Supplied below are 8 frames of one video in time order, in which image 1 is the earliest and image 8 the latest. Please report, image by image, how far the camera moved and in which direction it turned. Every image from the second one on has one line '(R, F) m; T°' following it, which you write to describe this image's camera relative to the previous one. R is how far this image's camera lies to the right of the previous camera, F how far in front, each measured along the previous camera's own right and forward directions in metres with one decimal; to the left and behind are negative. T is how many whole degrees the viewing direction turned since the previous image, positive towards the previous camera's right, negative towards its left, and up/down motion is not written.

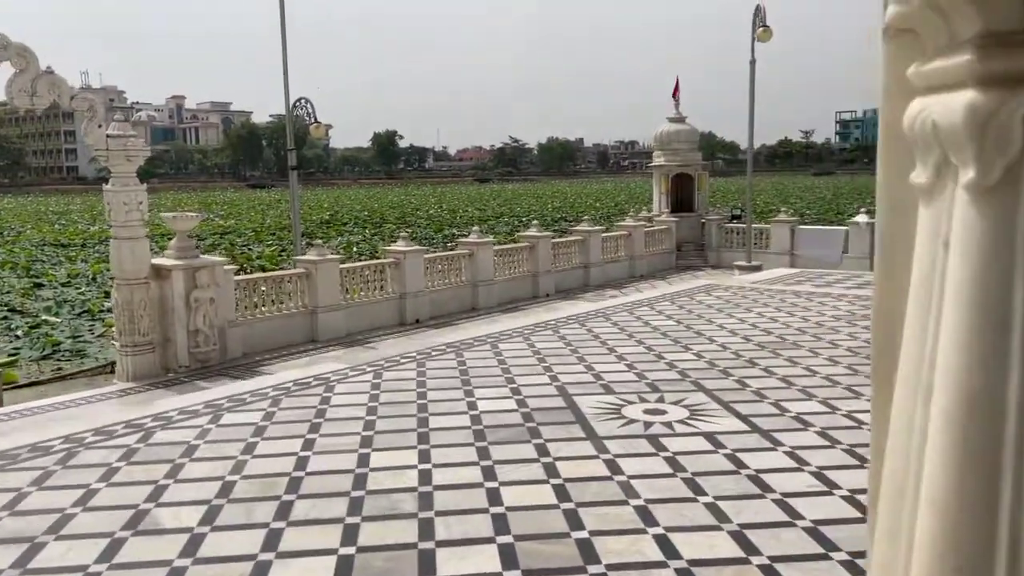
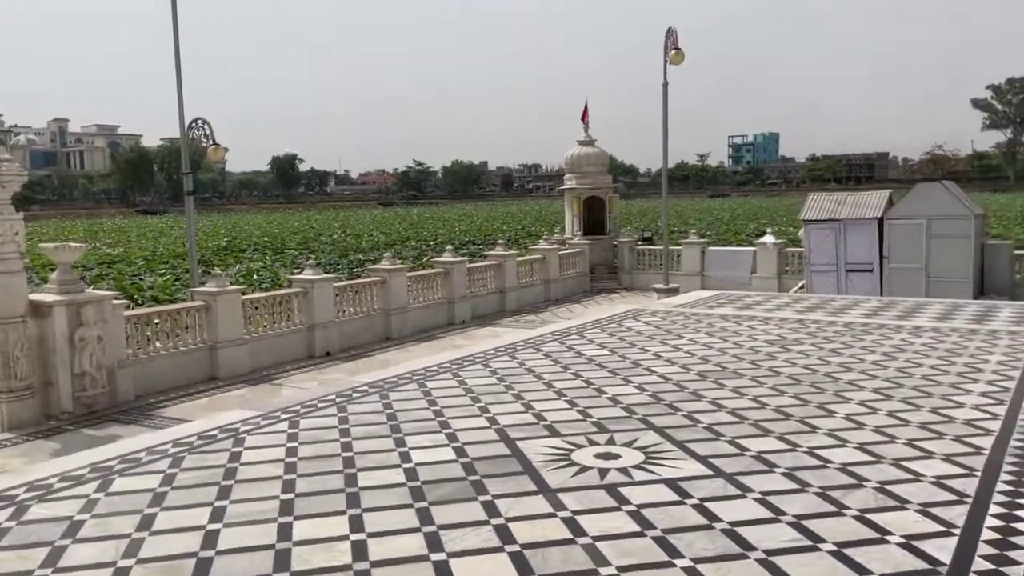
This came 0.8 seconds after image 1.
(-0.2, +0.6) m; +7°
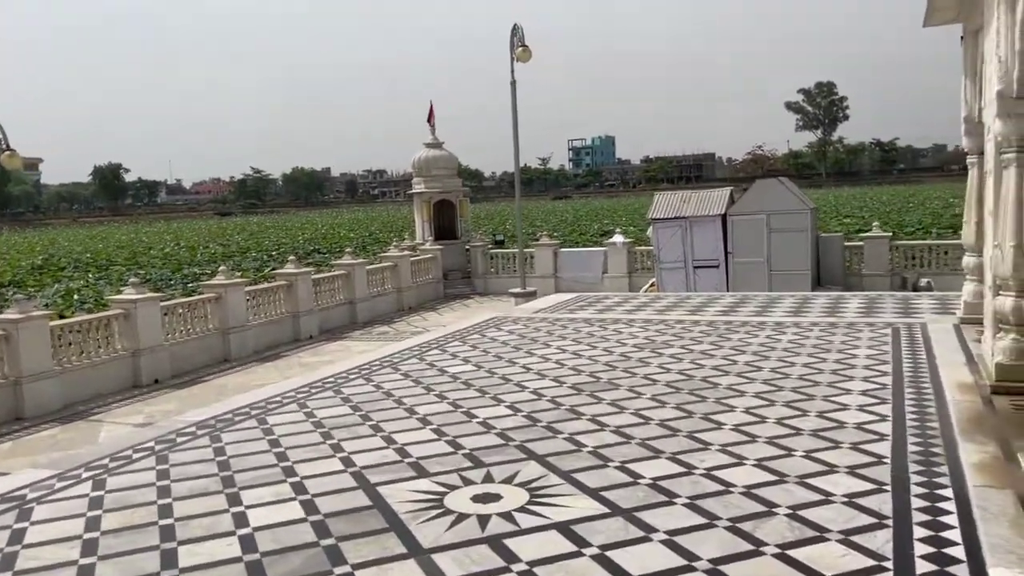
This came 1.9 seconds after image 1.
(0.0, +0.9) m; +10°
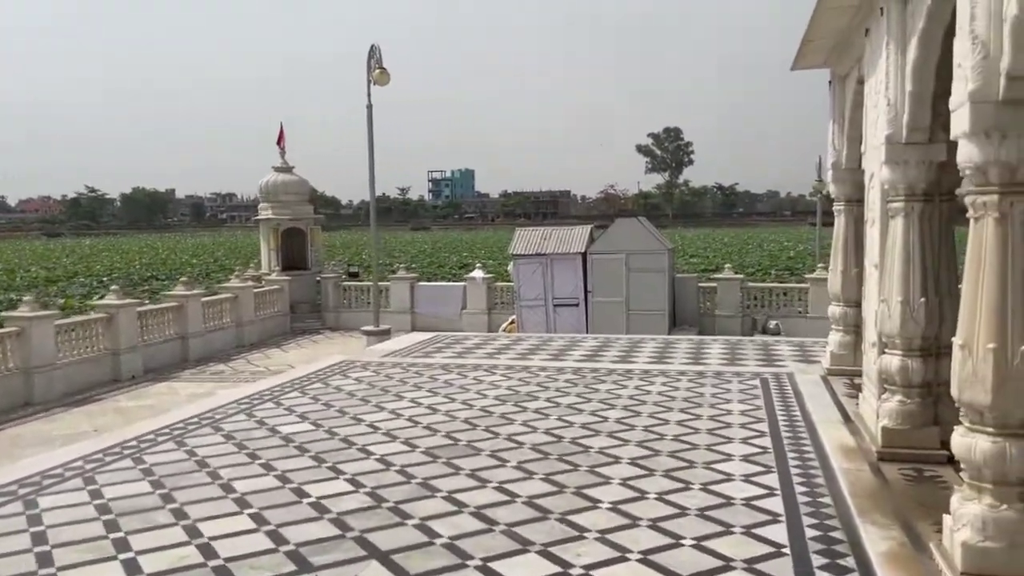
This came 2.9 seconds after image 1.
(+0.1, +1.0) m; +10°
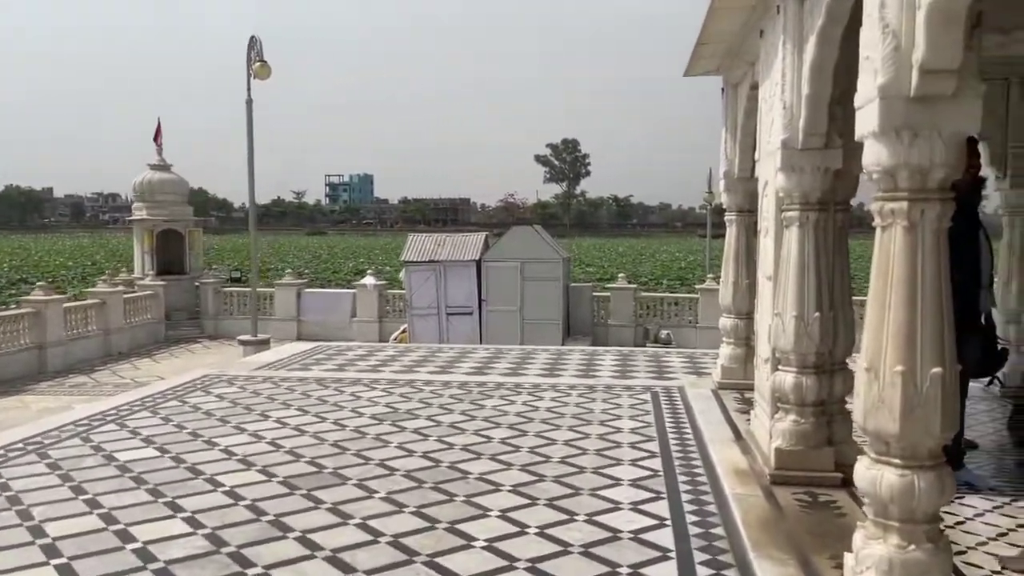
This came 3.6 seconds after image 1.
(+0.2, +0.6) m; +7°
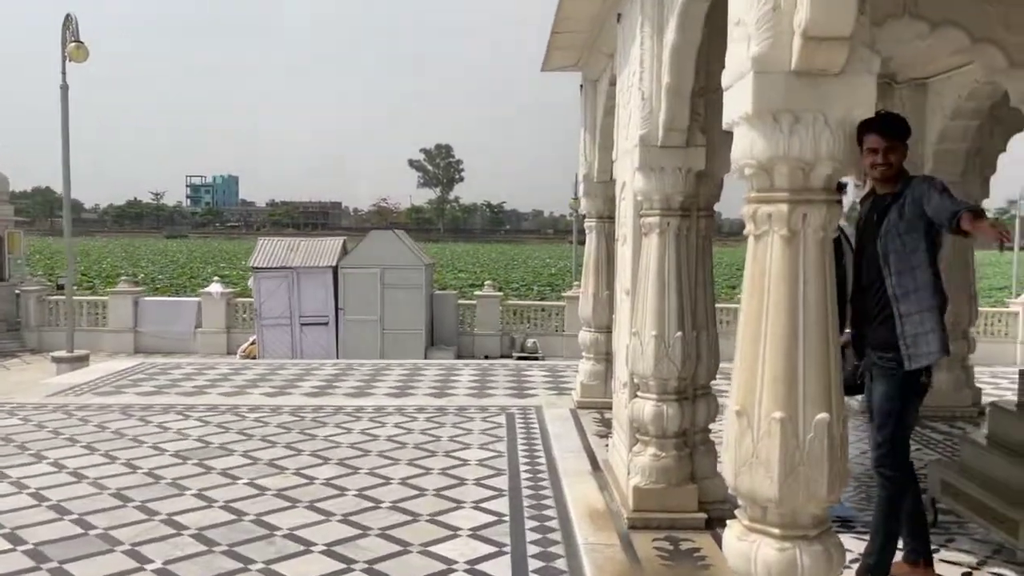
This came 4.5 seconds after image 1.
(+0.3, +0.9) m; +9°
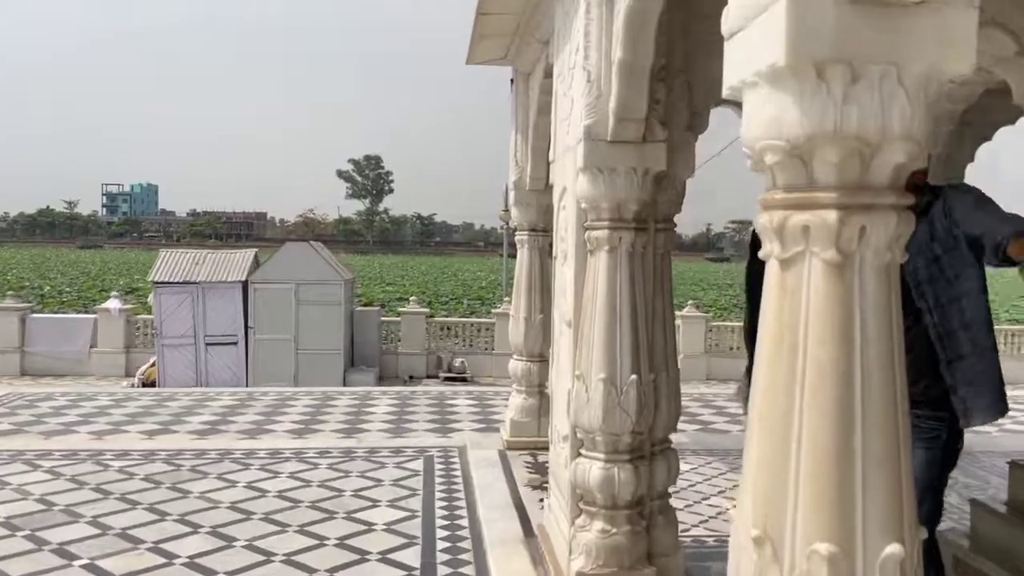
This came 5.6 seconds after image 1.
(+0.1, +1.0) m; +5°
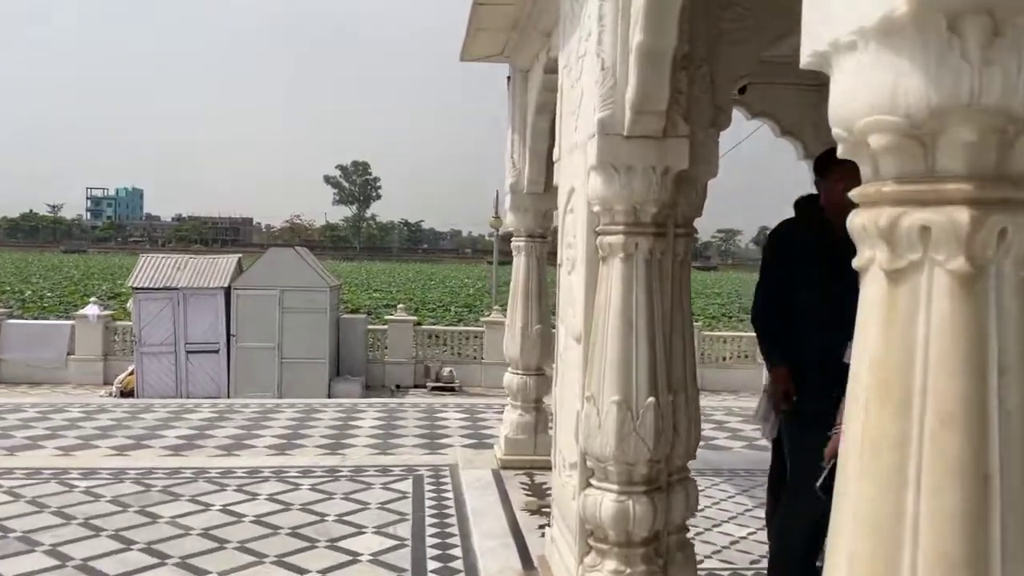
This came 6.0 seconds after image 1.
(-0.1, +0.4) m; +1°
